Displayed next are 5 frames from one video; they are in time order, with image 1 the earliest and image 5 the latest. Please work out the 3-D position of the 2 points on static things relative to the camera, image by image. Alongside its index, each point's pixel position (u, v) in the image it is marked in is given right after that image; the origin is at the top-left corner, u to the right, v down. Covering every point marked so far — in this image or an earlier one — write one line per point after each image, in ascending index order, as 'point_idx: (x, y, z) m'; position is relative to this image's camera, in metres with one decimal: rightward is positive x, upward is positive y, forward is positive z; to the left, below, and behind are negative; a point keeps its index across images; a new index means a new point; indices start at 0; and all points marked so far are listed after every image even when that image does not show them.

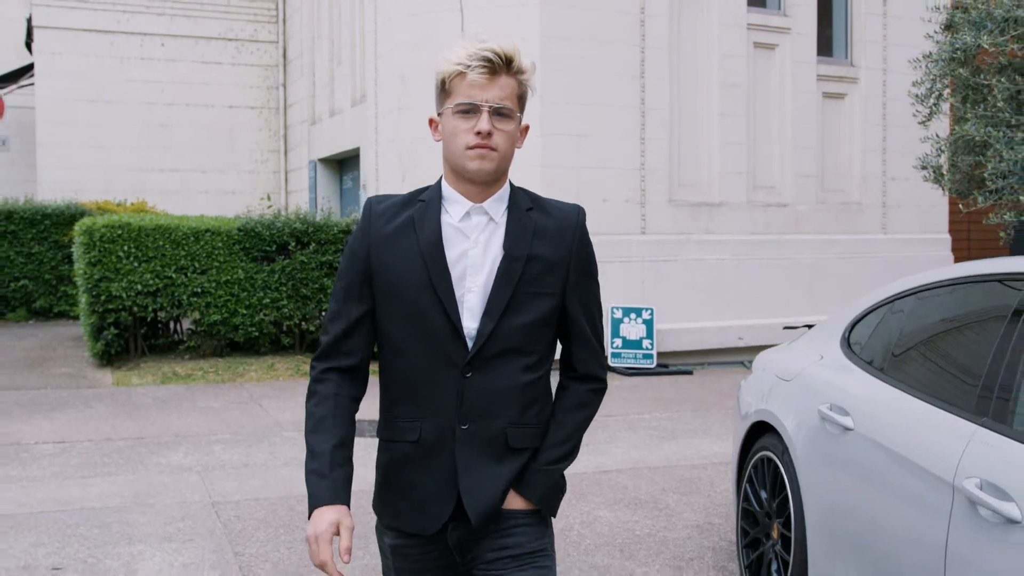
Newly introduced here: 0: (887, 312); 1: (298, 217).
0: (+1.4, -0.1, +3.3) m
1: (-2.2, +0.7, +9.9) m
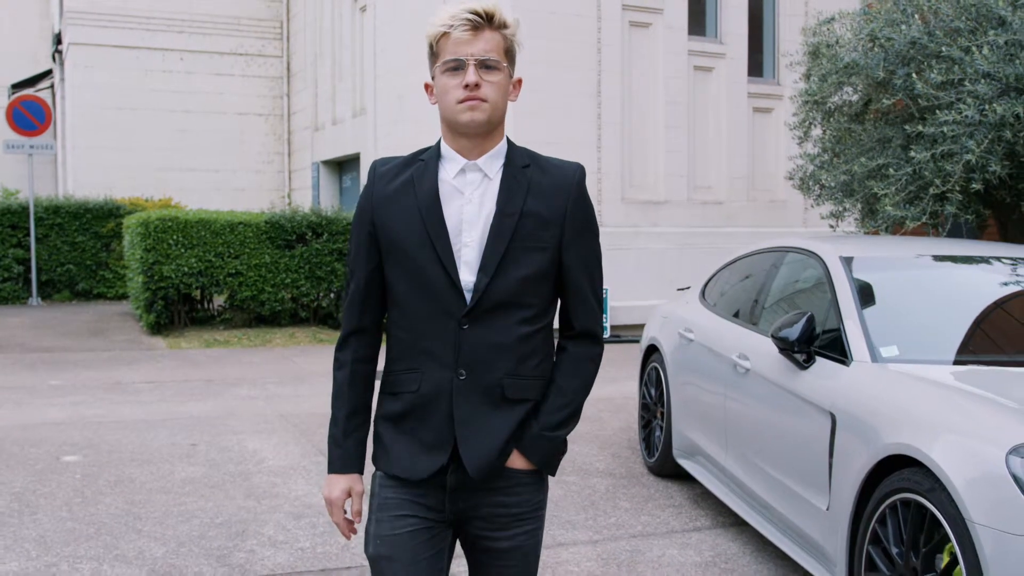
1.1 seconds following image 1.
0: (+1.3, +0.1, +5.5) m
1: (-2.4, +0.9, +12.1) m
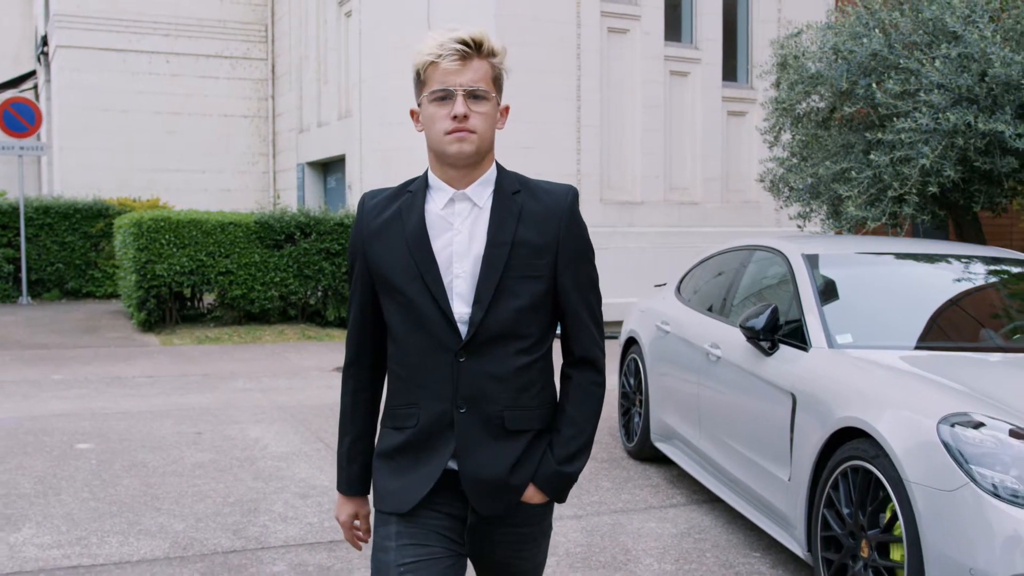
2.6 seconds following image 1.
0: (+1.2, +0.1, +5.9) m
1: (-2.7, +1.0, +12.4) m
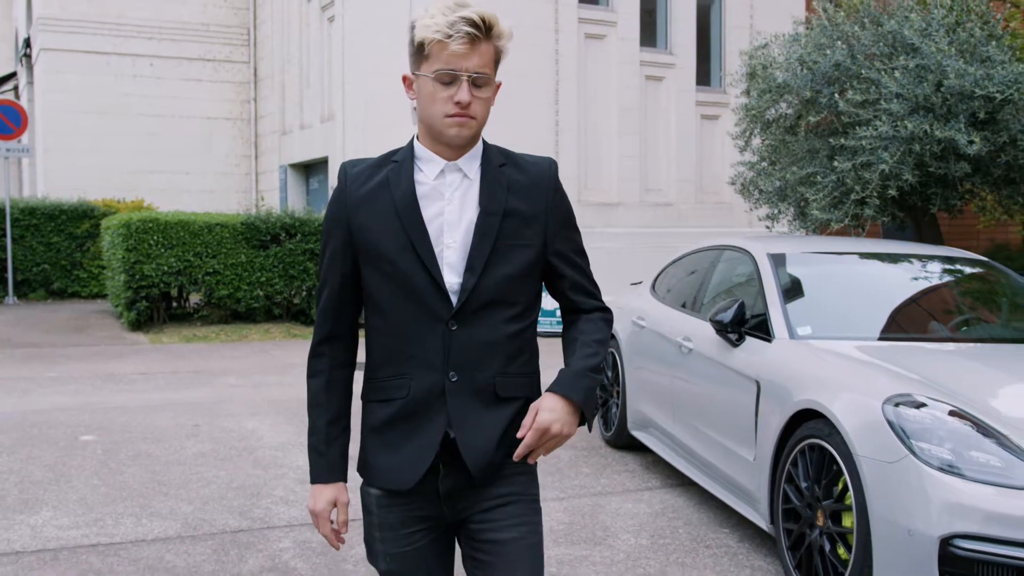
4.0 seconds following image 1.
0: (+1.1, +0.1, +6.3) m
1: (-2.9, +1.0, +12.7) m
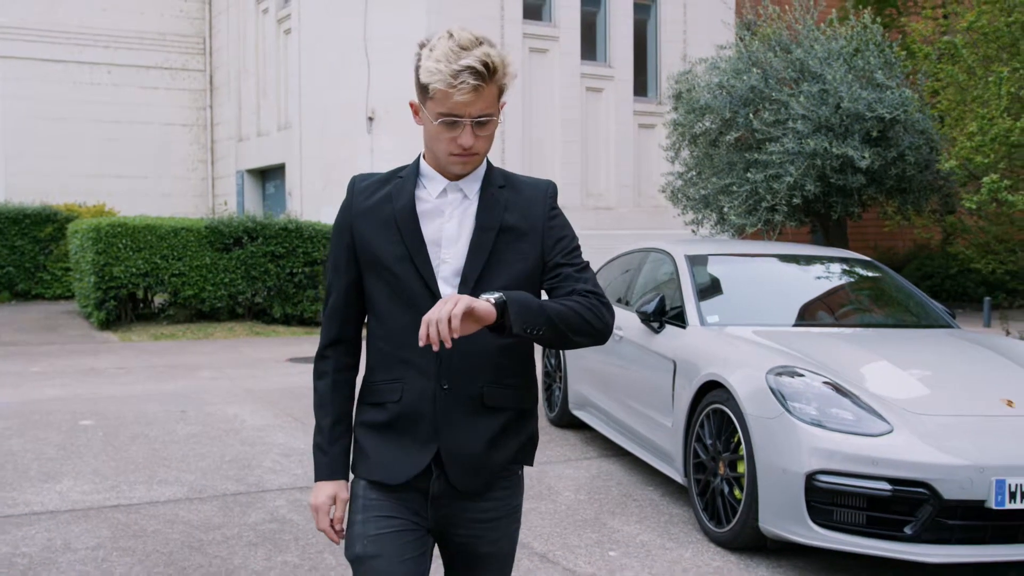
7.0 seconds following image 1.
0: (+0.8, +0.1, +7.3) m
1: (-3.6, +1.0, +13.4) m
